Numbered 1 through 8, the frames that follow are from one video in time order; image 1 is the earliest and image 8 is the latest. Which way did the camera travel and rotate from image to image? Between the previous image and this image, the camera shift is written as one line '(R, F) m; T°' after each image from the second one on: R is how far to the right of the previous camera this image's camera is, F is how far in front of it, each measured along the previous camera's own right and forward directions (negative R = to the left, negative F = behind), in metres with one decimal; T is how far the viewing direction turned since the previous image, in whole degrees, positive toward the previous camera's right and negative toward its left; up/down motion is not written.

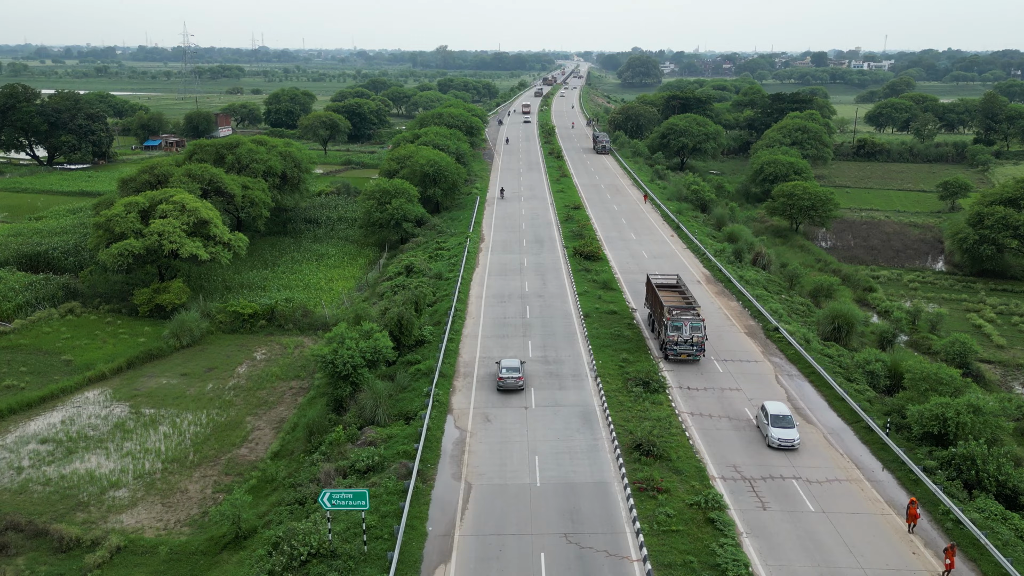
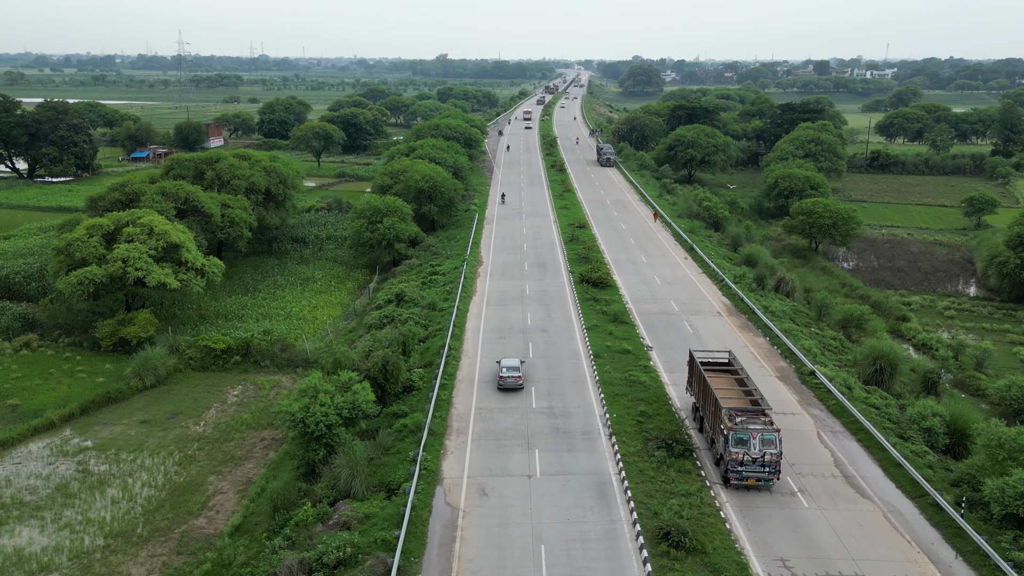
(0.0, +3.9) m; 0°
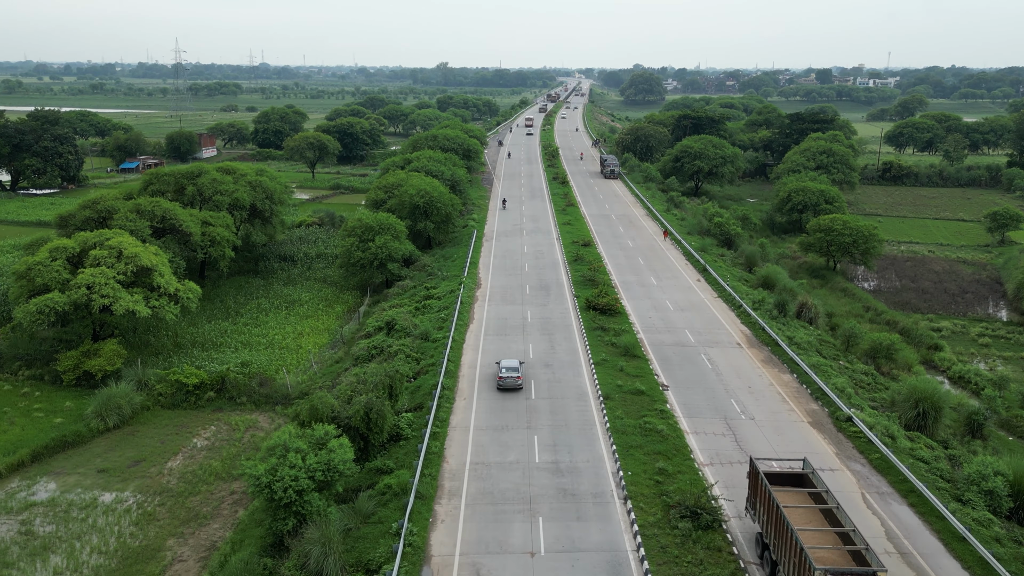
(0.0, +3.2) m; 0°
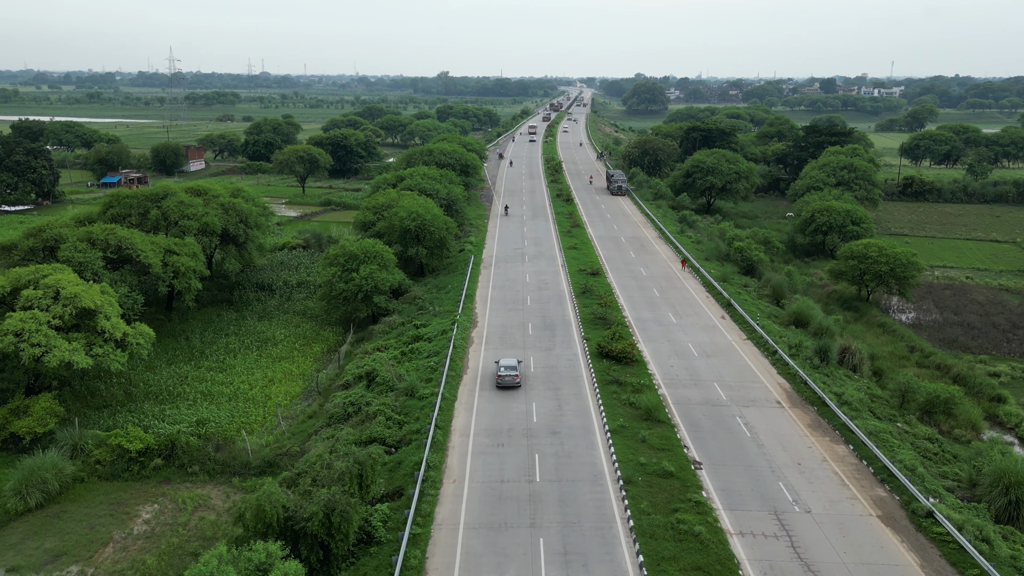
(0.0, +5.1) m; 0°
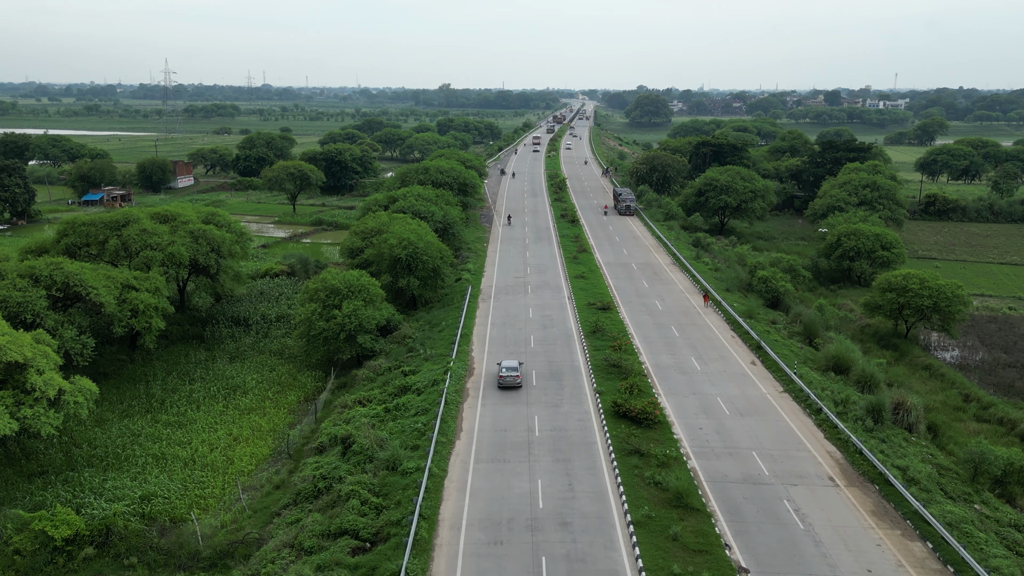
(0.0, +4.7) m; 0°
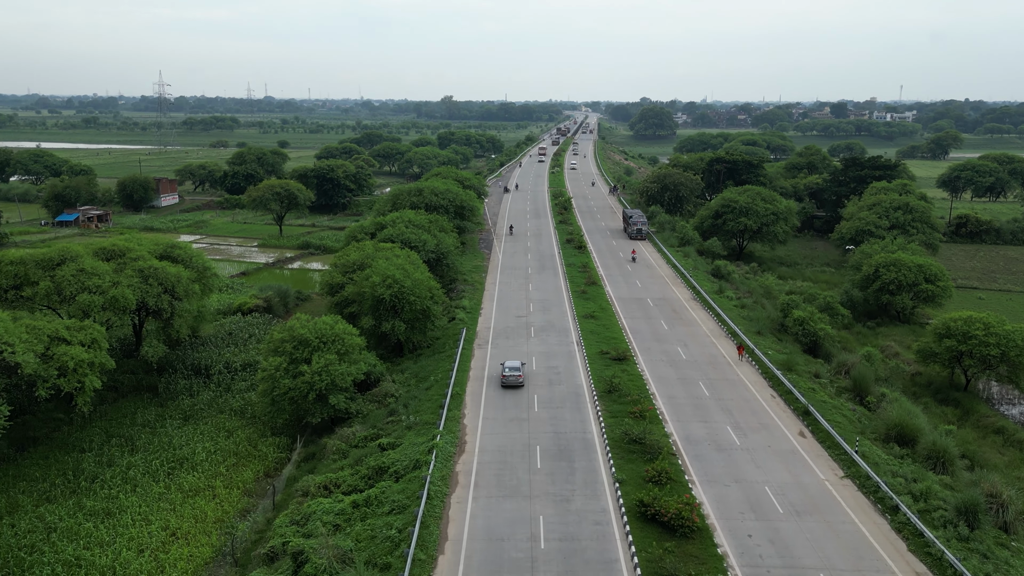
(+0.1, +5.8) m; 0°
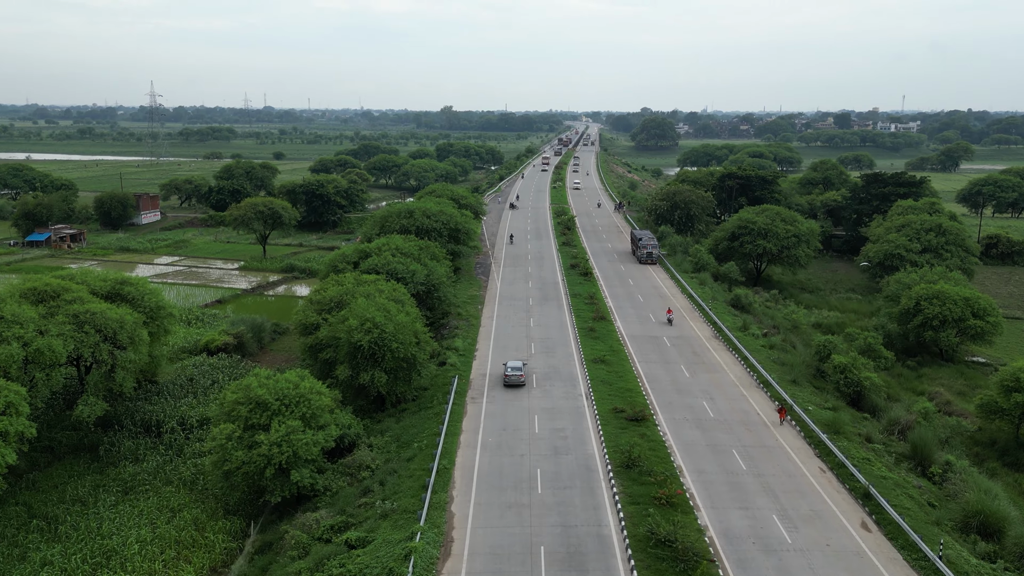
(+0.1, +5.3) m; 0°
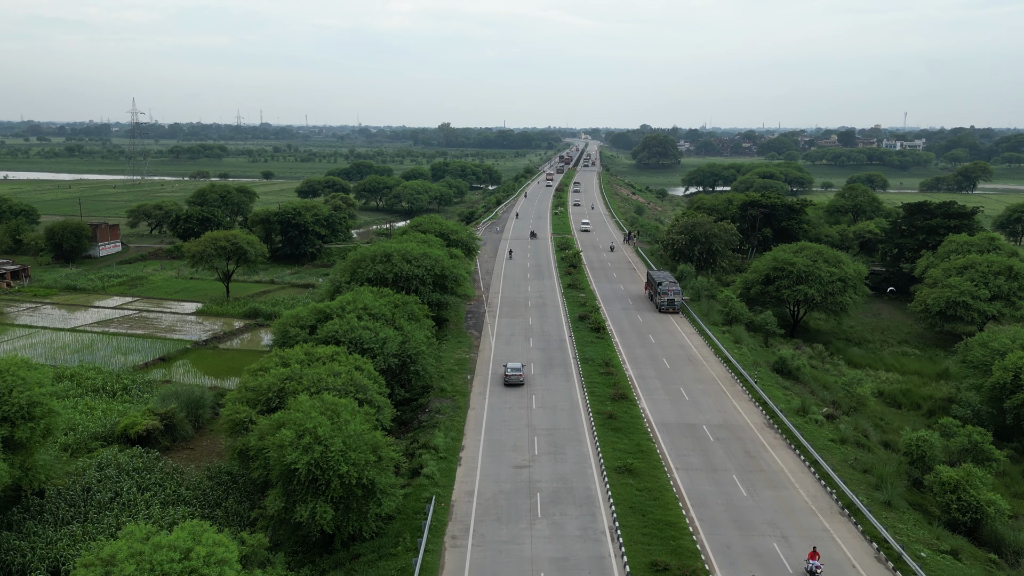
(+0.1, +9.3) m; 0°
